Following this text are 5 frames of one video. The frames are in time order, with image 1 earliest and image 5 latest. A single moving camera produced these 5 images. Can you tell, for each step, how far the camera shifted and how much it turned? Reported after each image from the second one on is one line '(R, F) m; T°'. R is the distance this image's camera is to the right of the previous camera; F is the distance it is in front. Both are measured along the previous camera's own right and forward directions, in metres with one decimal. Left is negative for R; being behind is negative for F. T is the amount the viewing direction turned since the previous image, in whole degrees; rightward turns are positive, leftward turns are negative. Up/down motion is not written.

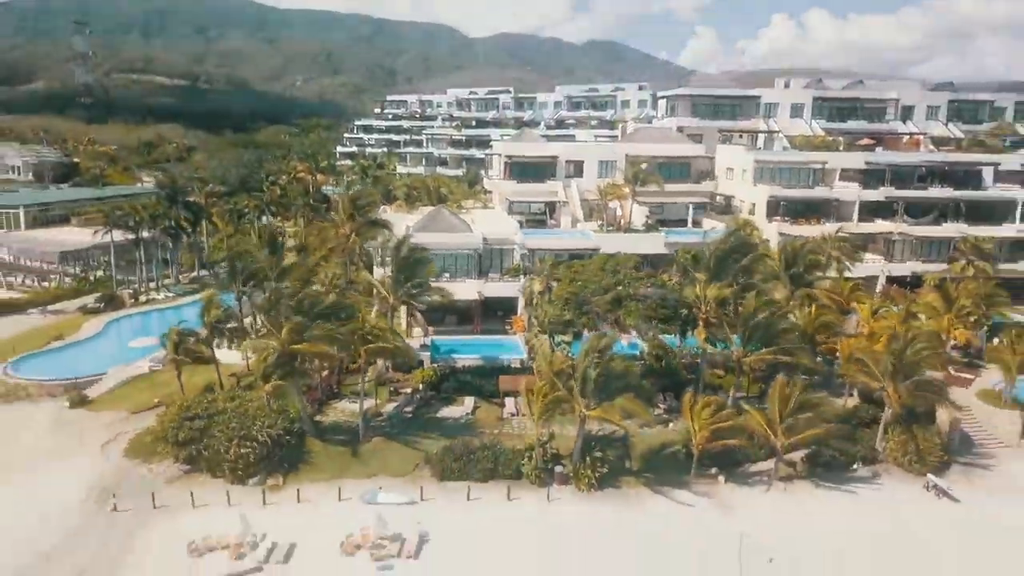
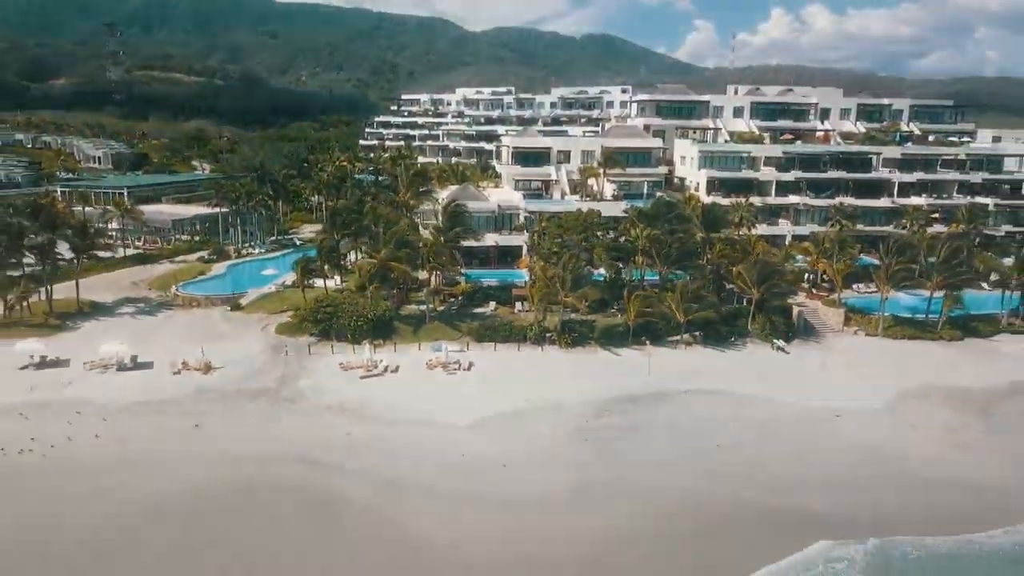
(-0.5, -15.2) m; 0°
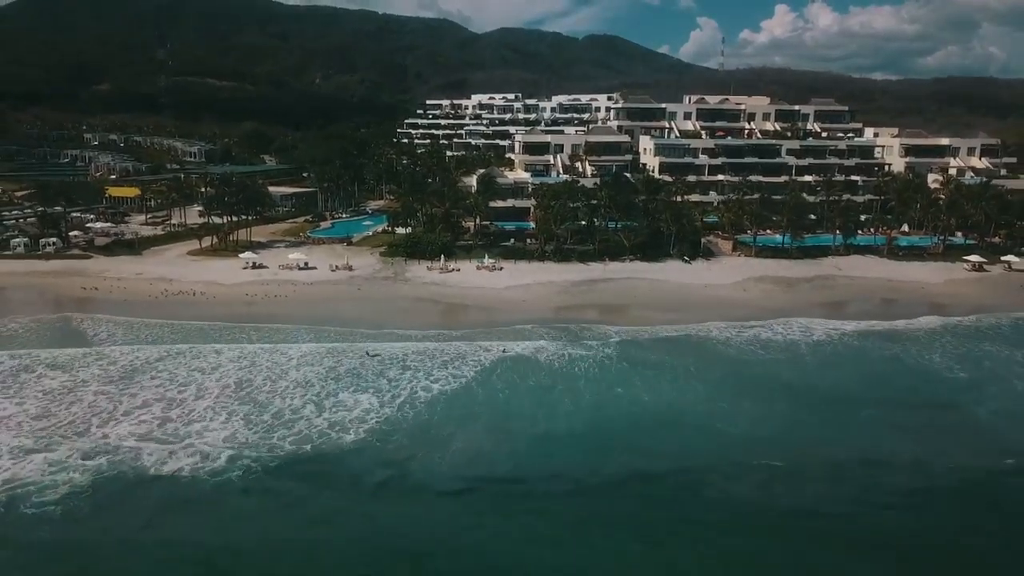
(-0.7, -25.2) m; 0°
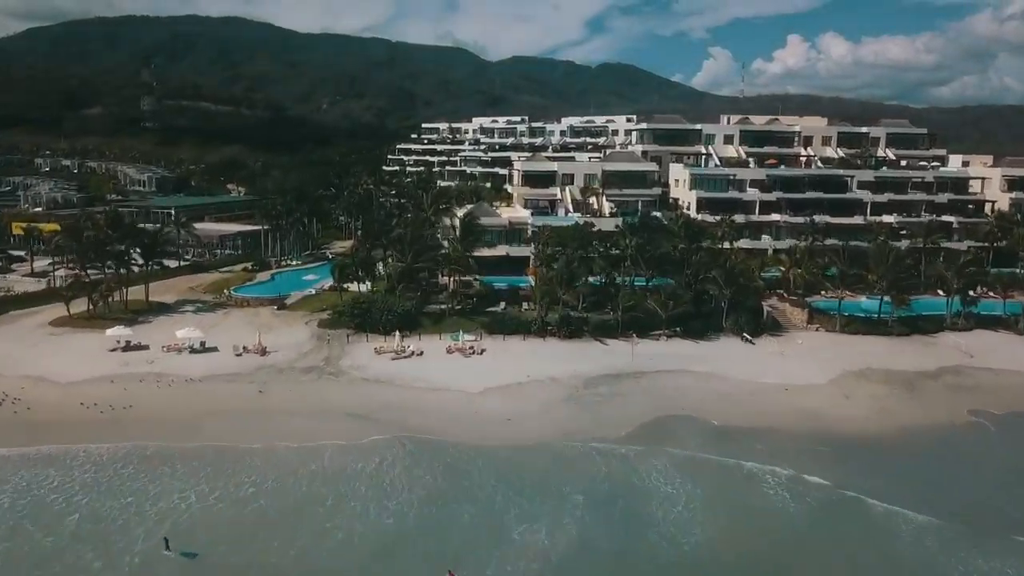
(+1.3, +18.4) m; -1°
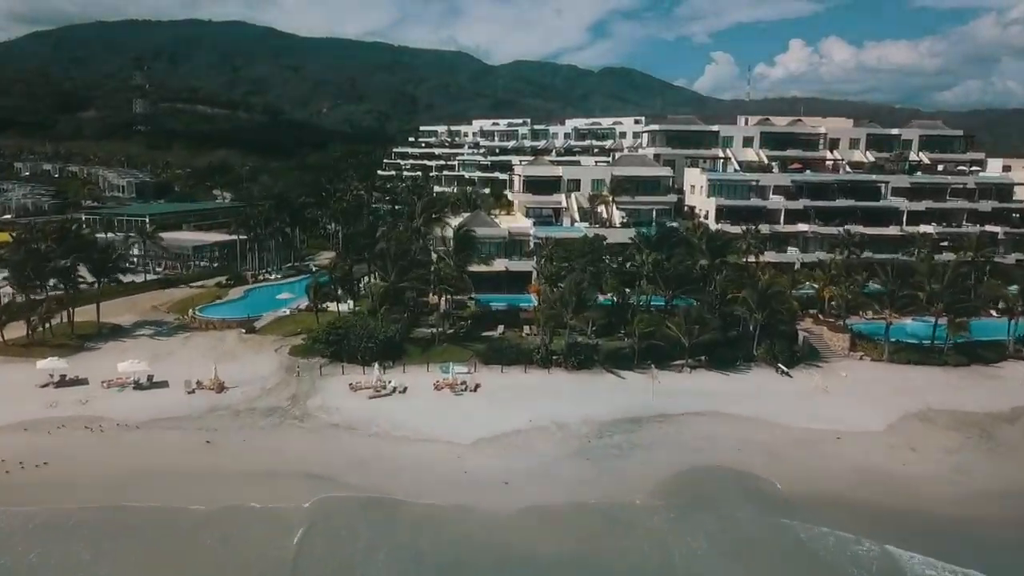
(+0.1, +6.0) m; 0°
